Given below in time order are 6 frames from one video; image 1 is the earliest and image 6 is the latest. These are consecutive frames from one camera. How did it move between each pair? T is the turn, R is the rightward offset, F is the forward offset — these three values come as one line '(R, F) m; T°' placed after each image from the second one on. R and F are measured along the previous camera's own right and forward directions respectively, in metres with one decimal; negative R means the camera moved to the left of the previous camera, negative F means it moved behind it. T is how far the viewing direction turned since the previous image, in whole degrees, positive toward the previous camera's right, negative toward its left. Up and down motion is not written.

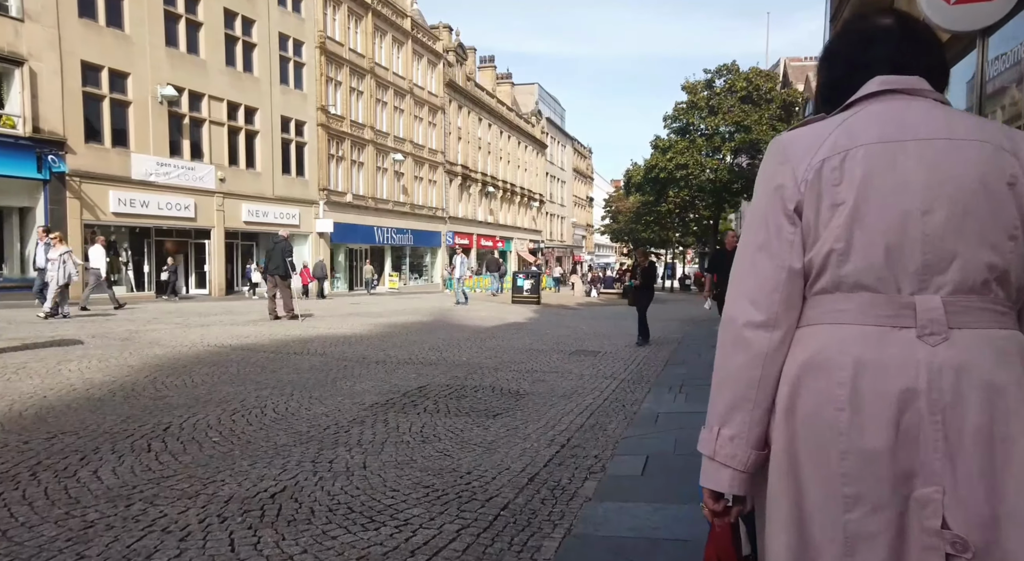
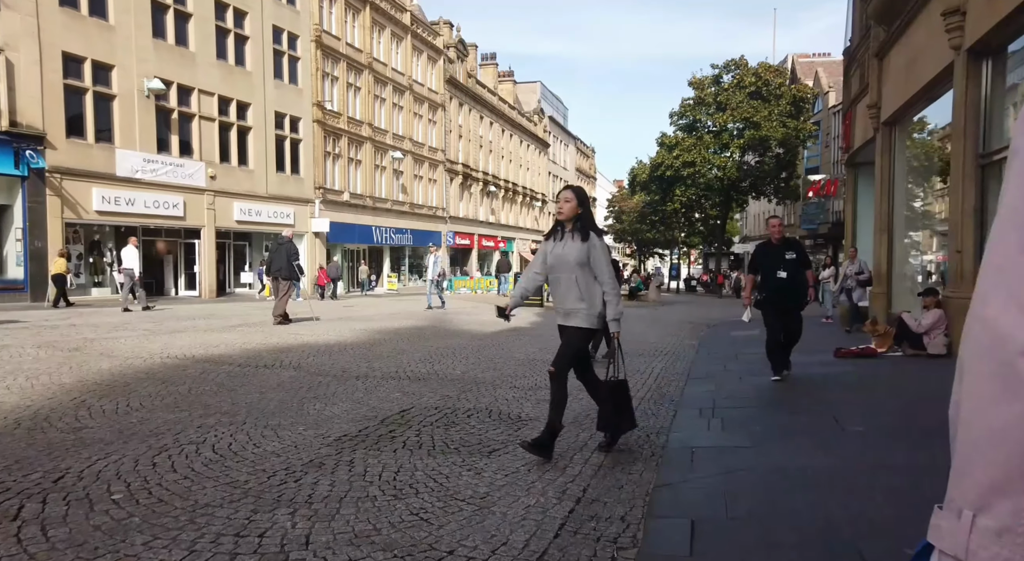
(0.0, +1.0) m; 0°
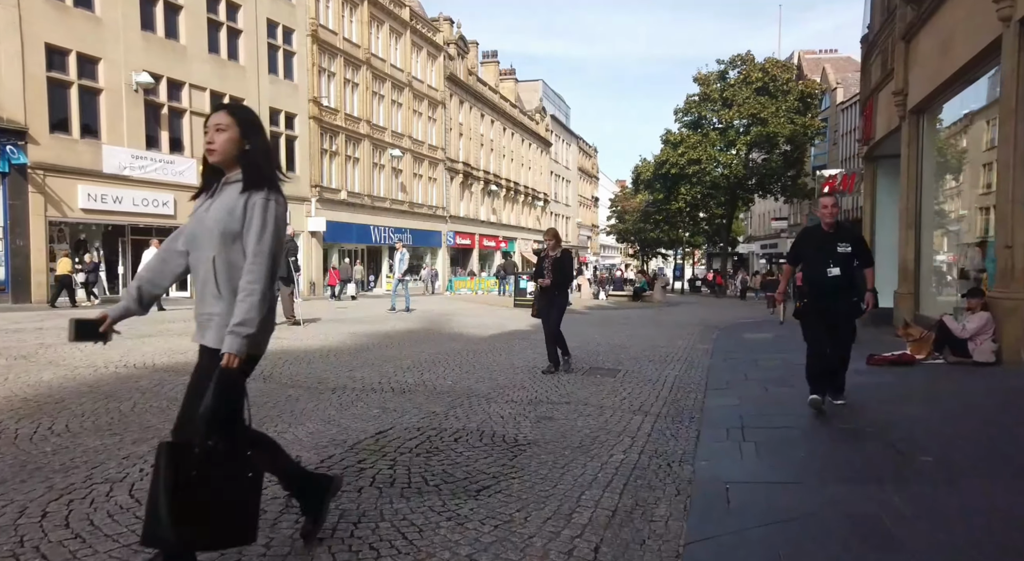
(0.0, +0.8) m; 0°
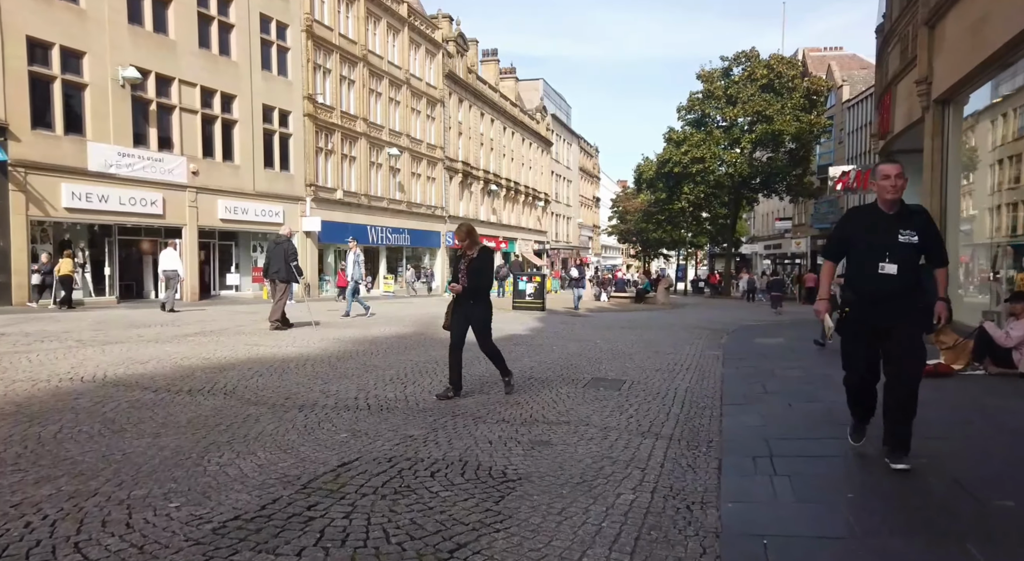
(+0.1, +0.7) m; 0°
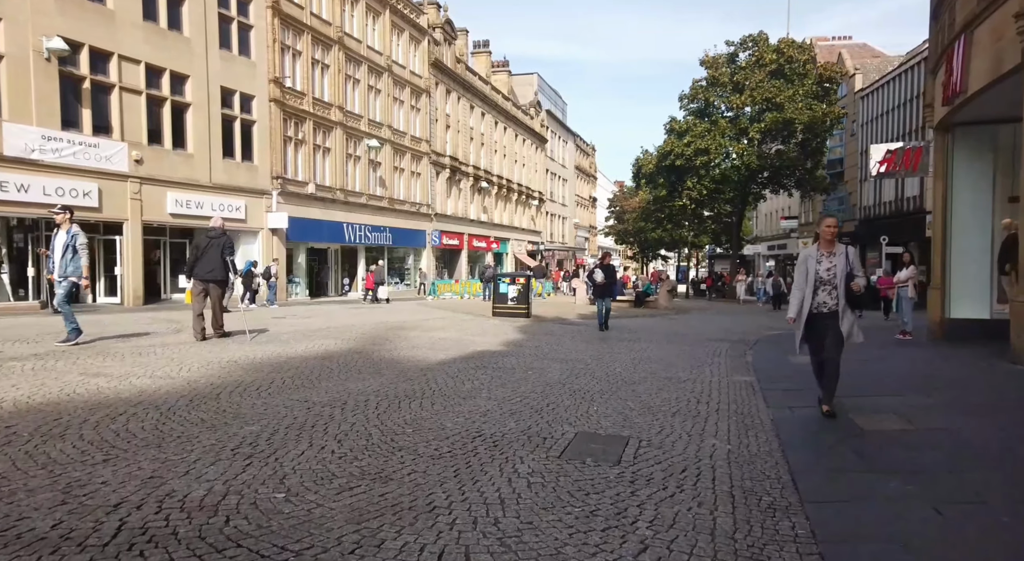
(+0.4, +2.8) m; 0°
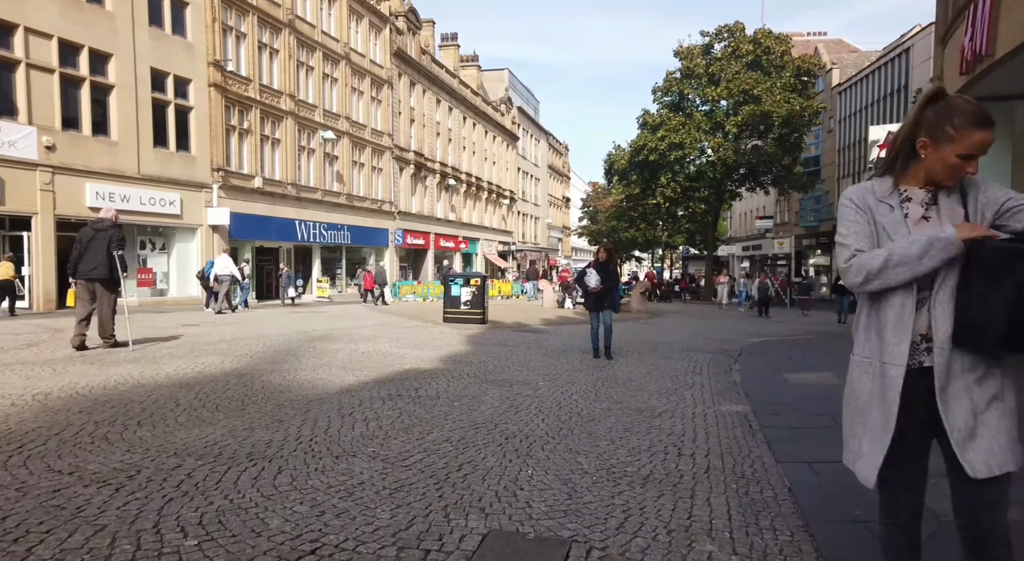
(+0.5, +2.0) m; +2°
